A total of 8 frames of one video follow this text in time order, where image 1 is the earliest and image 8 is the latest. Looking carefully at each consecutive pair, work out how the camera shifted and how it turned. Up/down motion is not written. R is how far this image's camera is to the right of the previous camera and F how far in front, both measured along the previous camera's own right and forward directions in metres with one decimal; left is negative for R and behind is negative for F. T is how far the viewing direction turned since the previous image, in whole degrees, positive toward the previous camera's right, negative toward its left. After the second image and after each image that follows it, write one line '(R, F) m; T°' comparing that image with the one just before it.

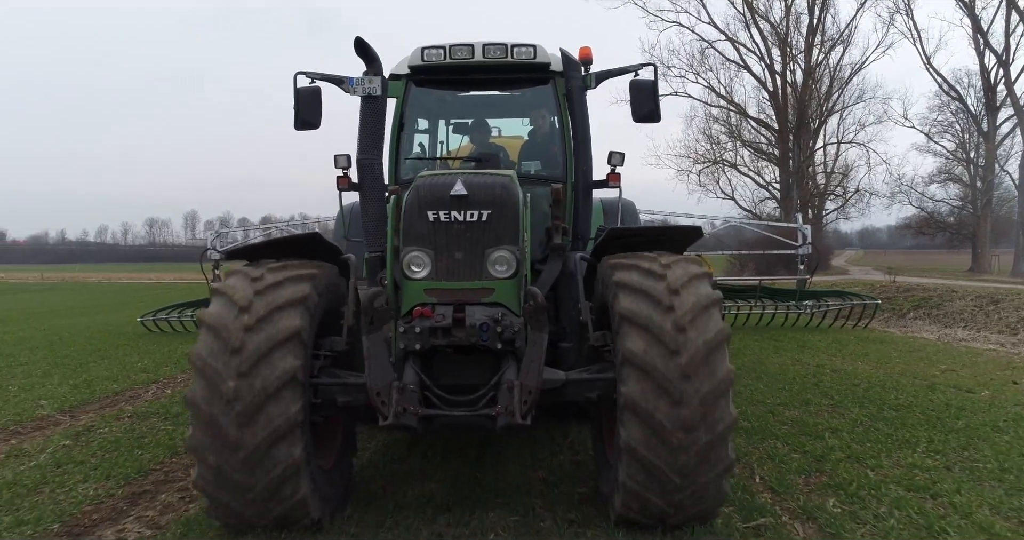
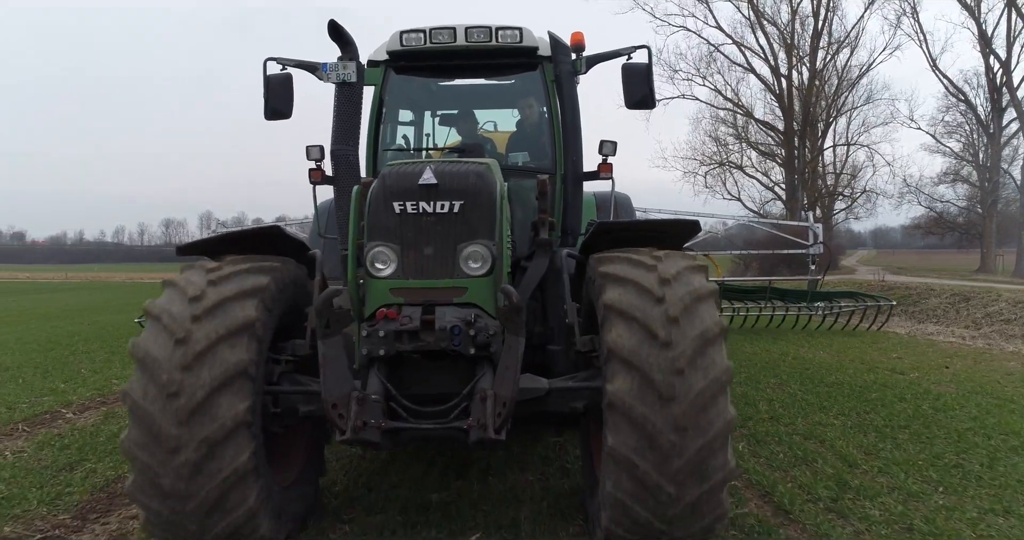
(+0.1, +0.3) m; 0°
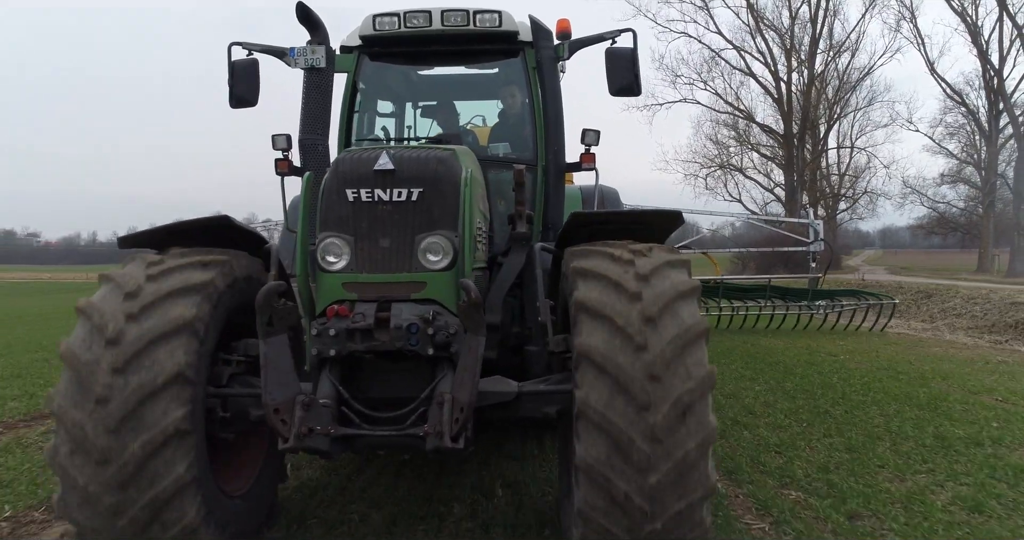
(+0.1, +0.2) m; 0°
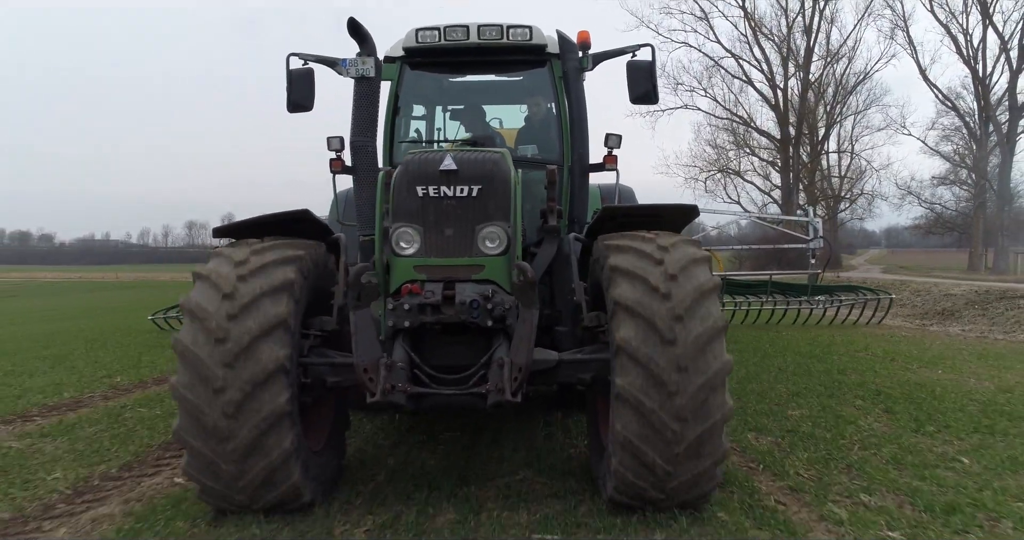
(-0.2, -0.4) m; 0°
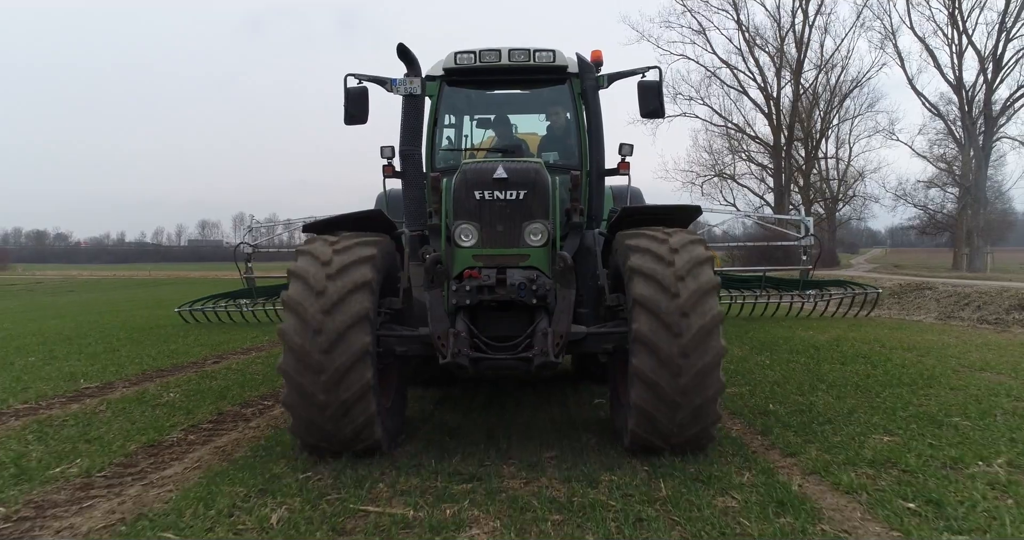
(-0.2, -0.7) m; 0°
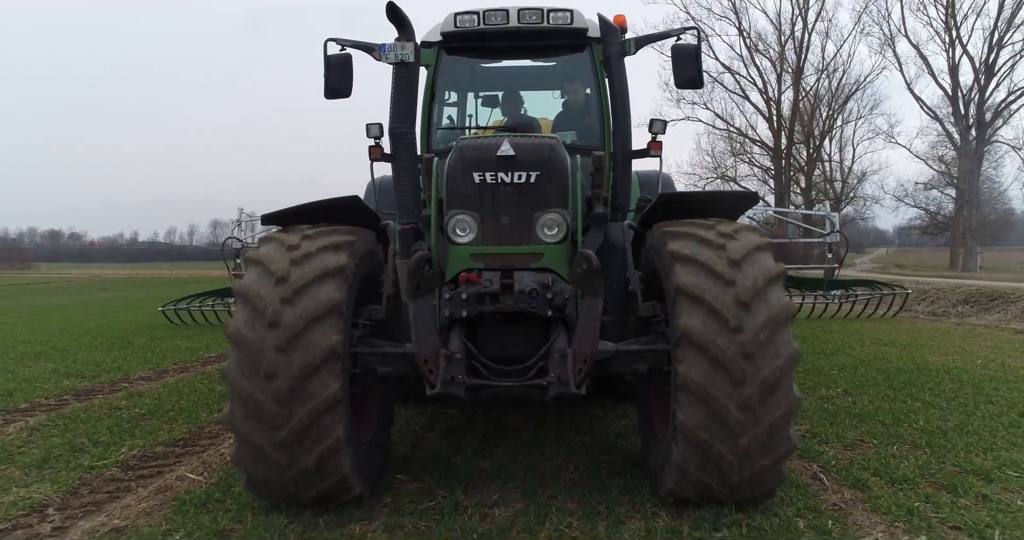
(0.0, +0.8) m; -1°
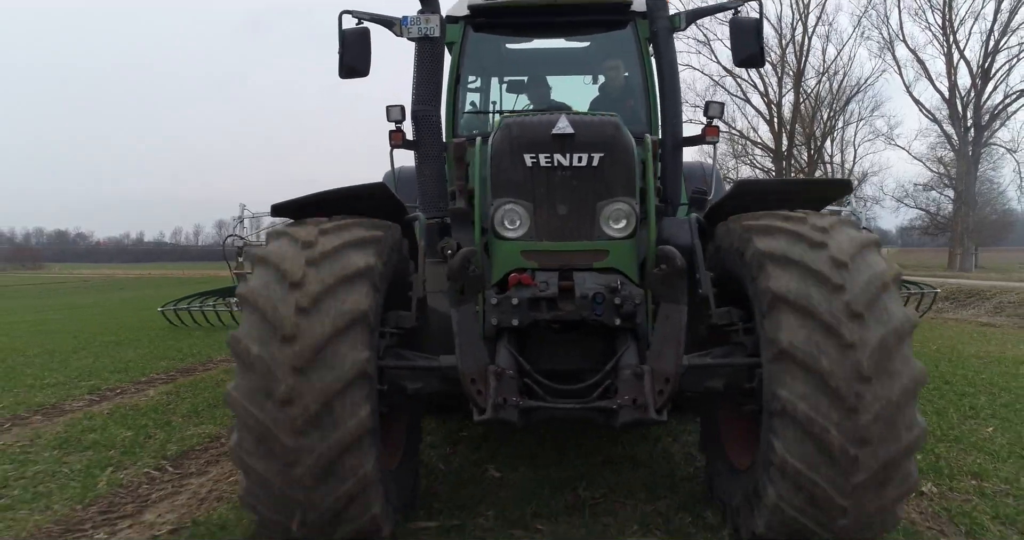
(-0.2, +0.5) m; 0°
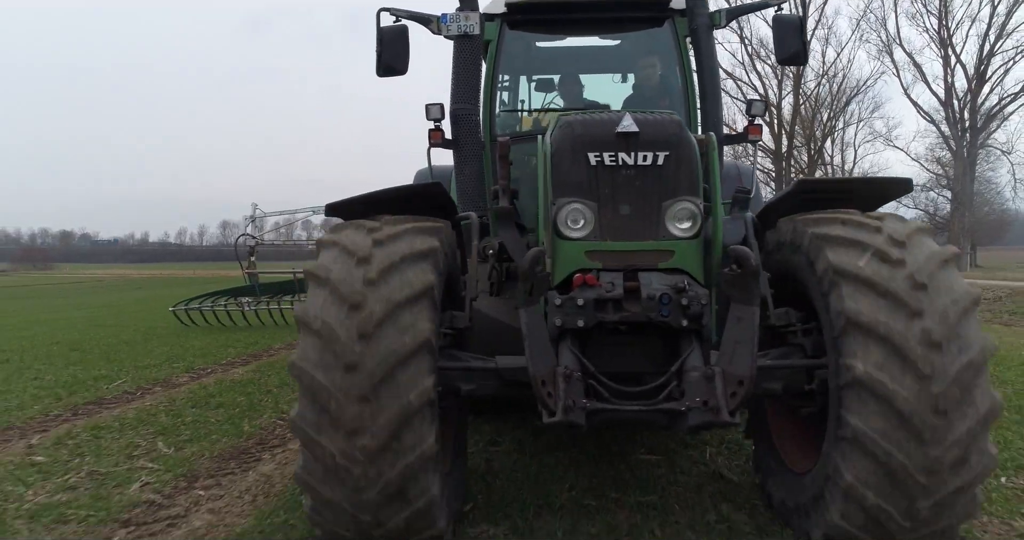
(-0.2, 0.0) m; 0°
